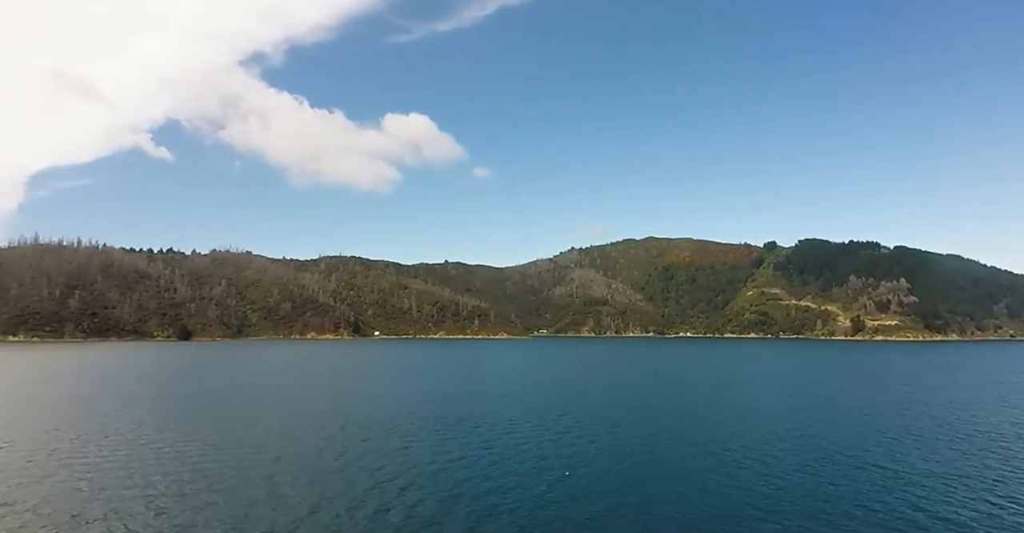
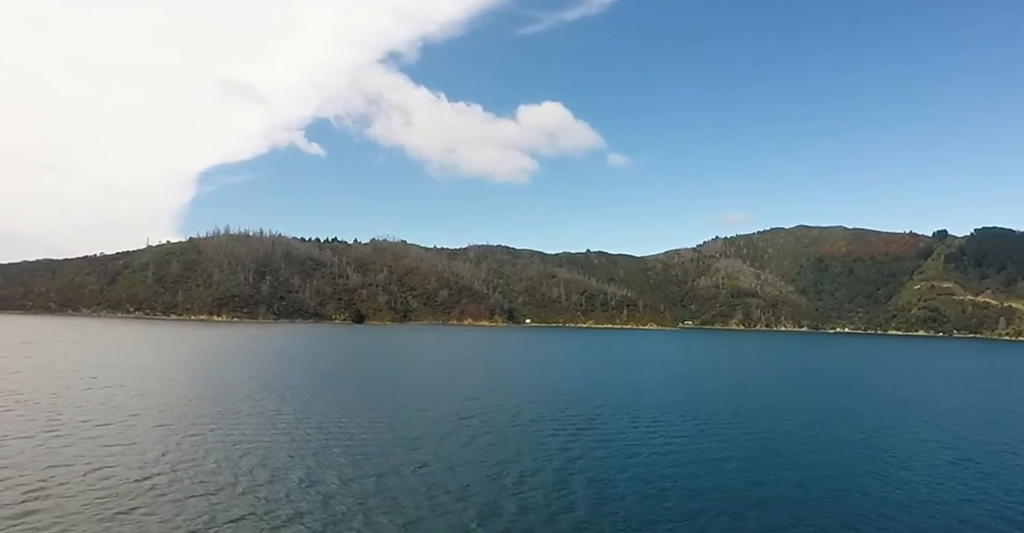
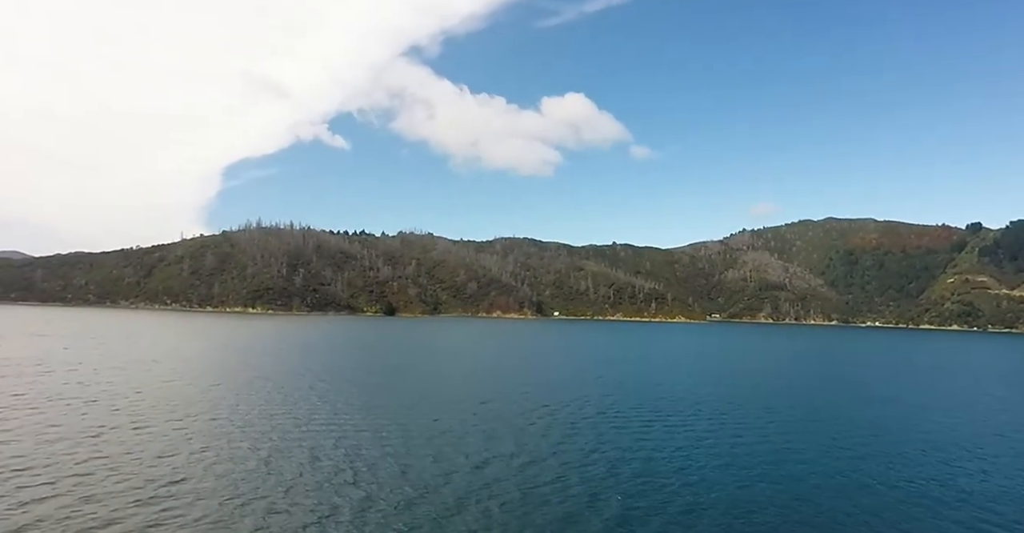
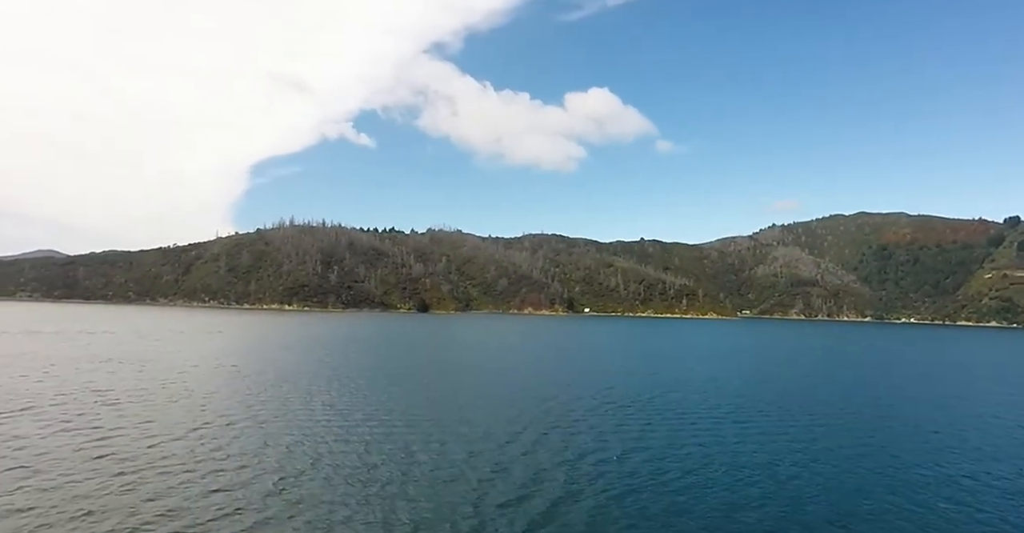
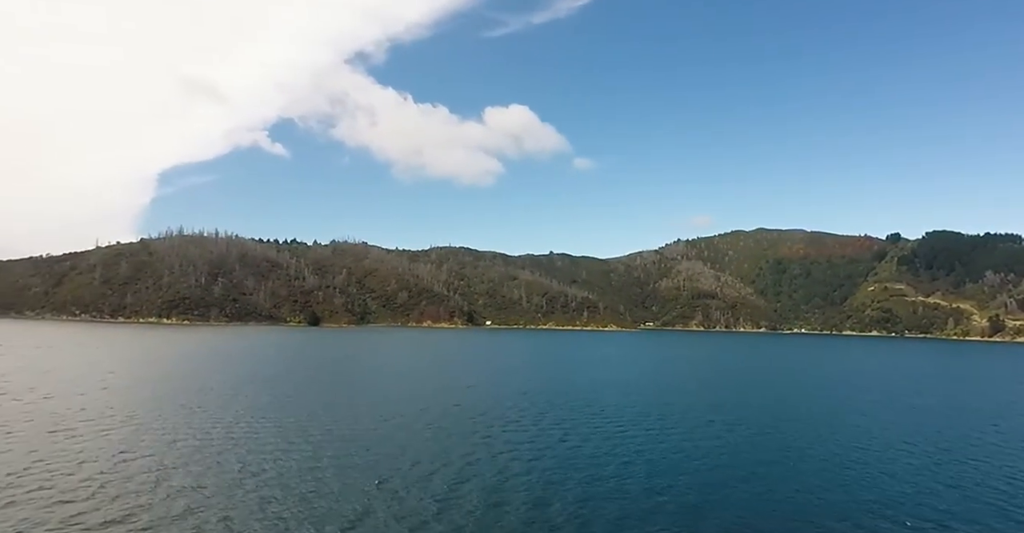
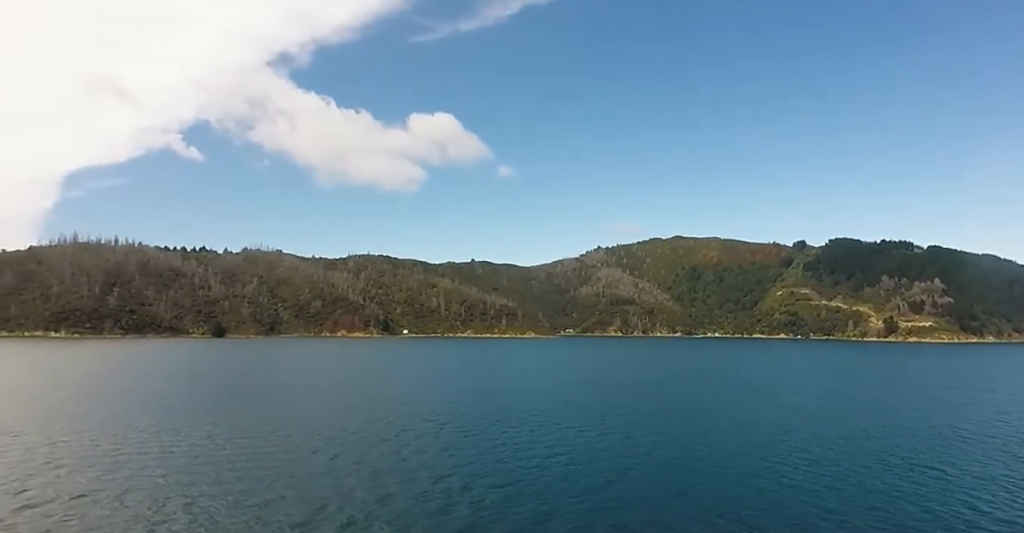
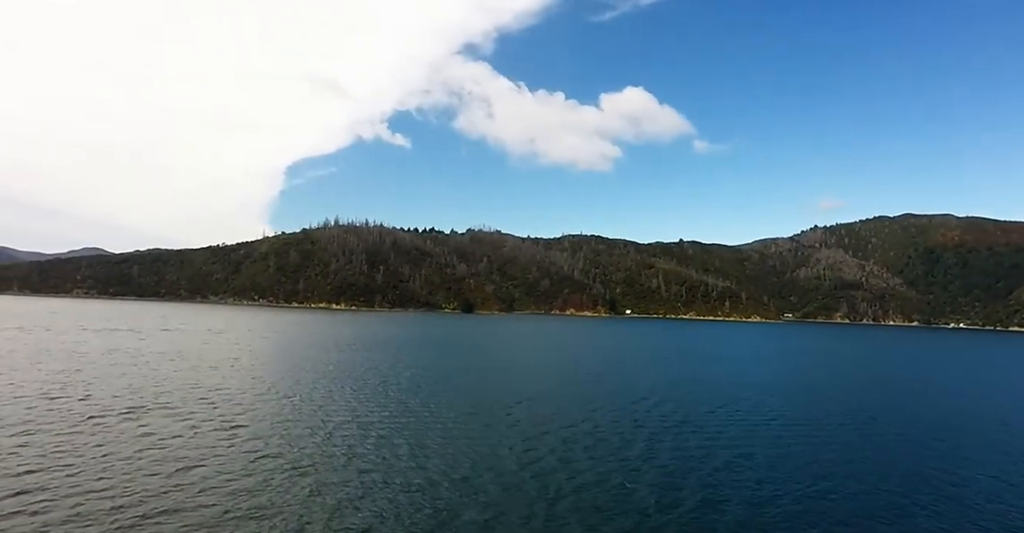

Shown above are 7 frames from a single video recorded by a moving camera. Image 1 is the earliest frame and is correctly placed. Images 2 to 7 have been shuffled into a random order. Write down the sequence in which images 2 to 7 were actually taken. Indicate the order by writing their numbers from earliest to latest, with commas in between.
6, 5, 2, 3, 4, 7
